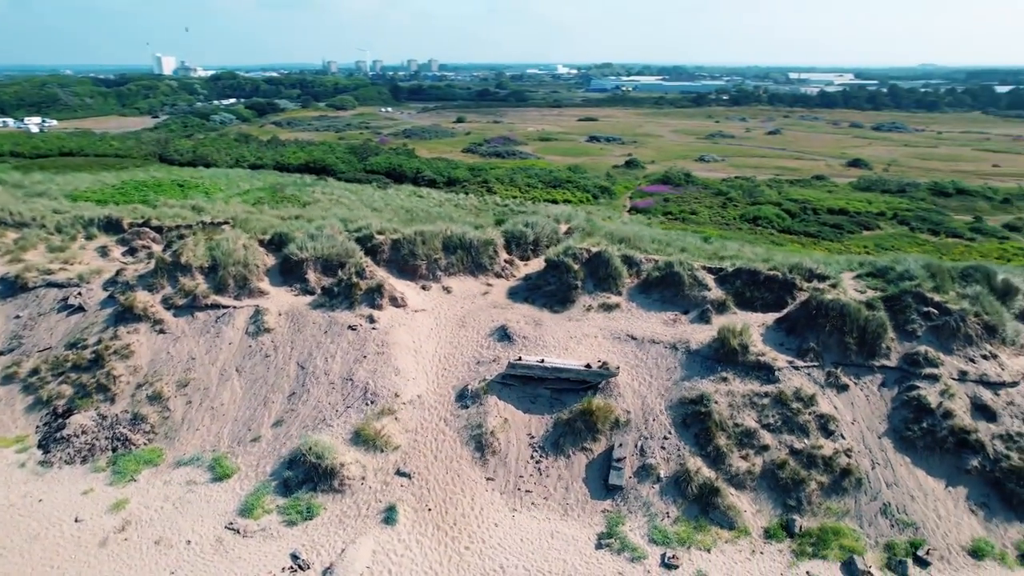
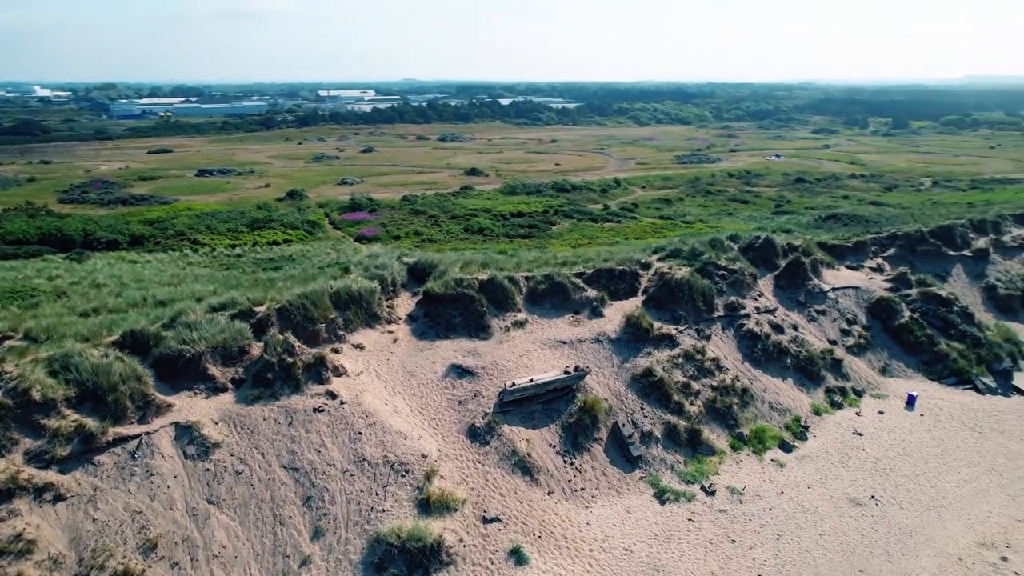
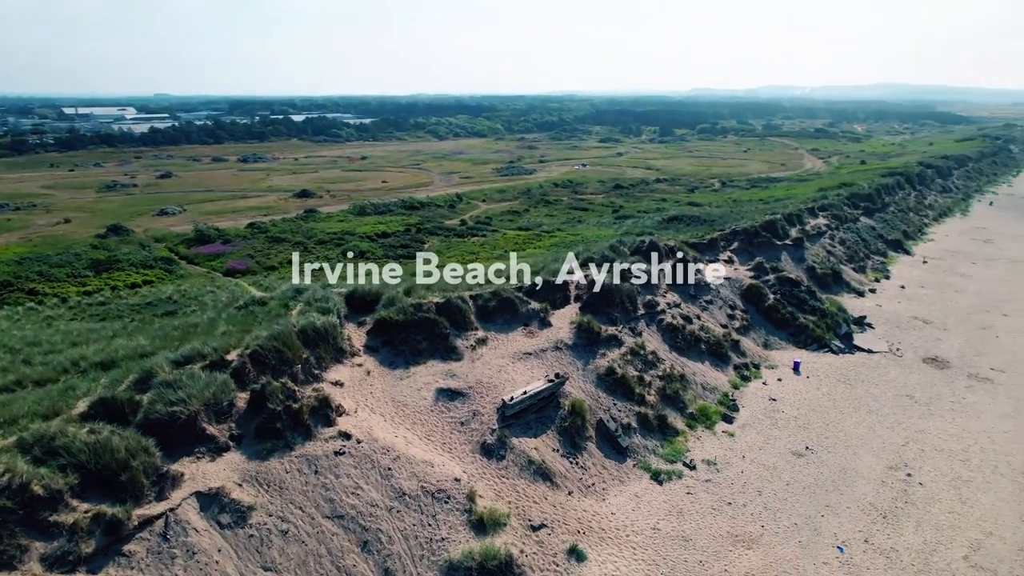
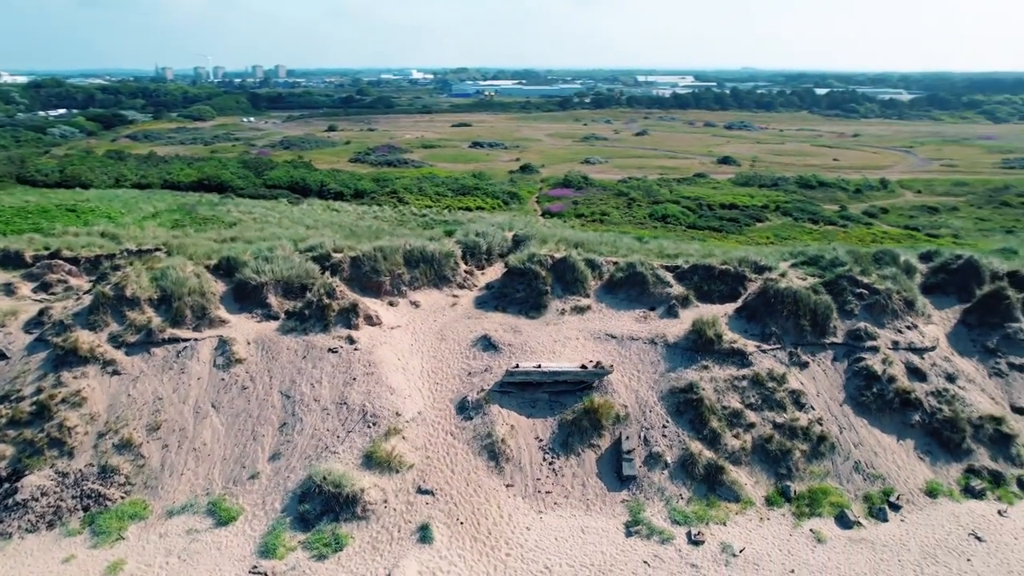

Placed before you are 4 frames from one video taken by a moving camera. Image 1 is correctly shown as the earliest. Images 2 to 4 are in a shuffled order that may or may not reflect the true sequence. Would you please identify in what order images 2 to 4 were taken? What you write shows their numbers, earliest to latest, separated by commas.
4, 2, 3
